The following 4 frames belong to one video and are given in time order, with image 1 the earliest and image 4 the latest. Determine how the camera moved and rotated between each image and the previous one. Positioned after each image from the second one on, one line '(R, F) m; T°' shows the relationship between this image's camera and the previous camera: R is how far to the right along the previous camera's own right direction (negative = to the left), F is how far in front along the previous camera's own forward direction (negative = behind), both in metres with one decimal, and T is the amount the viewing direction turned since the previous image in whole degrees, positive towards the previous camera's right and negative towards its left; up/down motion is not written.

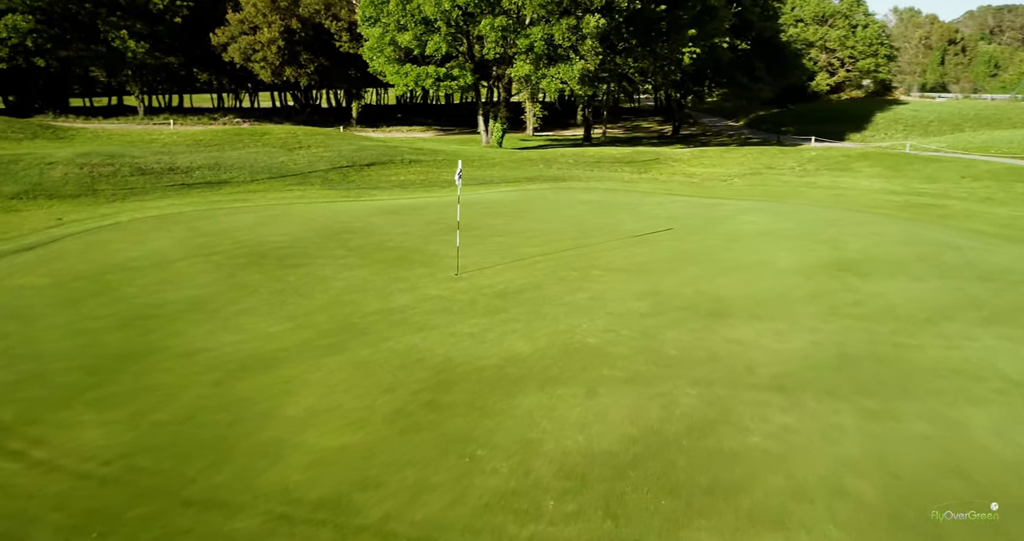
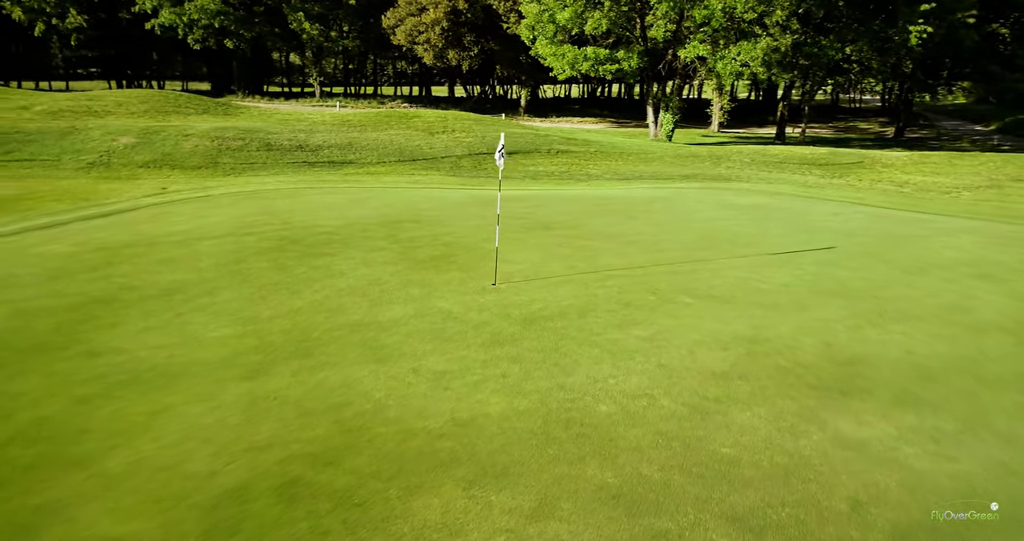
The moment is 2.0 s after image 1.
(+1.7, +3.1) m; -16°
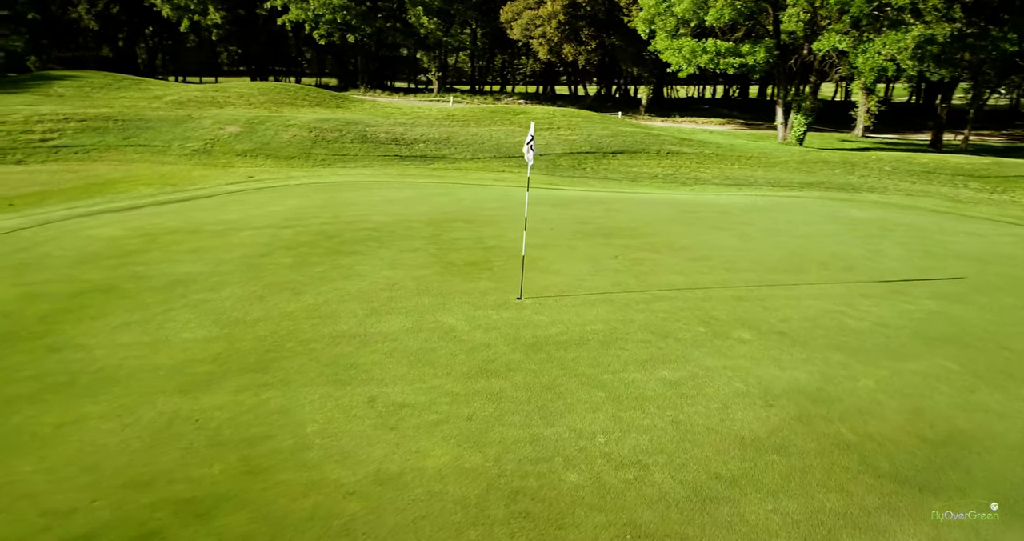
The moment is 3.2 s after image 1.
(+1.1, +1.3) m; -11°
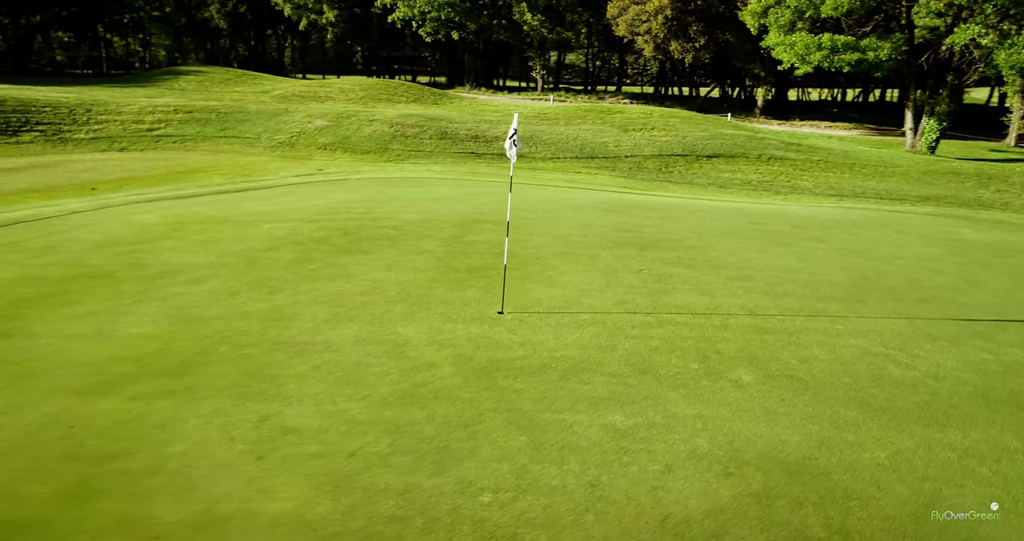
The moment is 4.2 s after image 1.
(+1.3, +1.0) m; -10°
